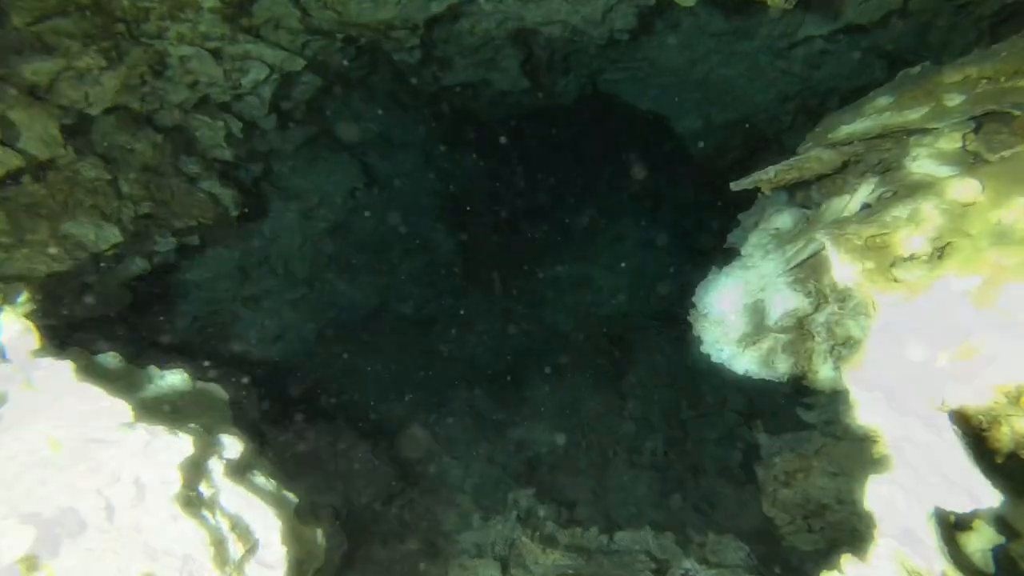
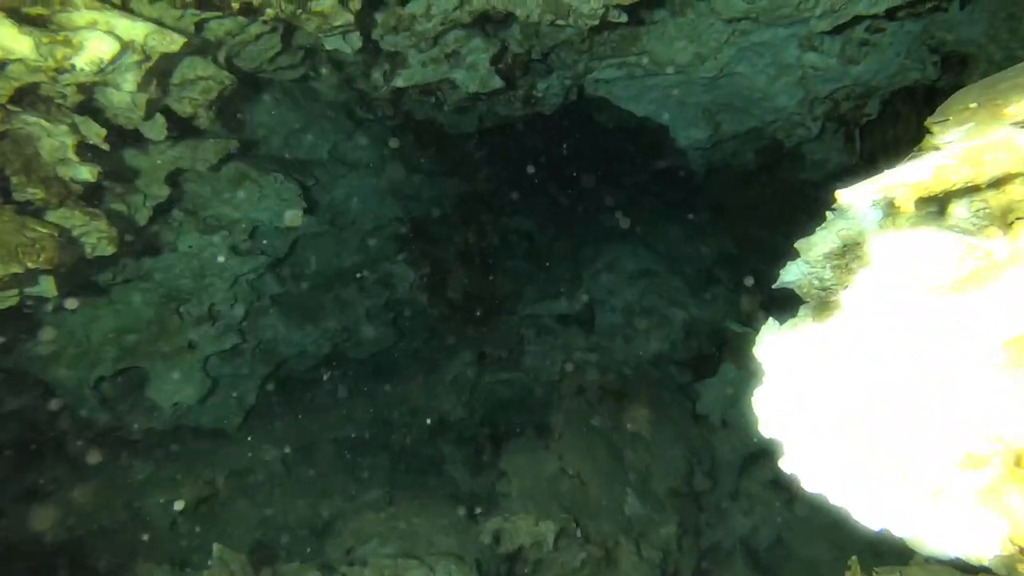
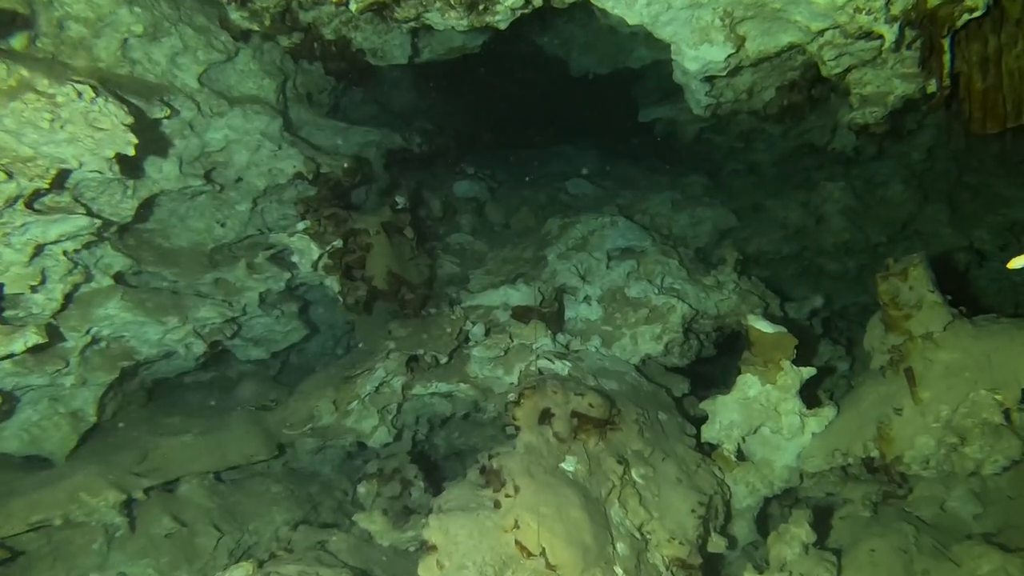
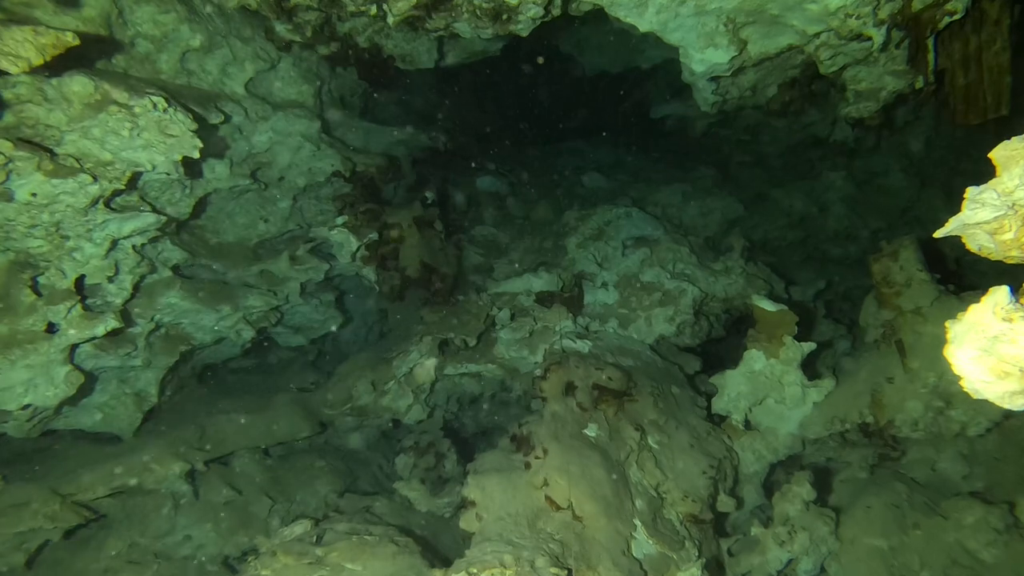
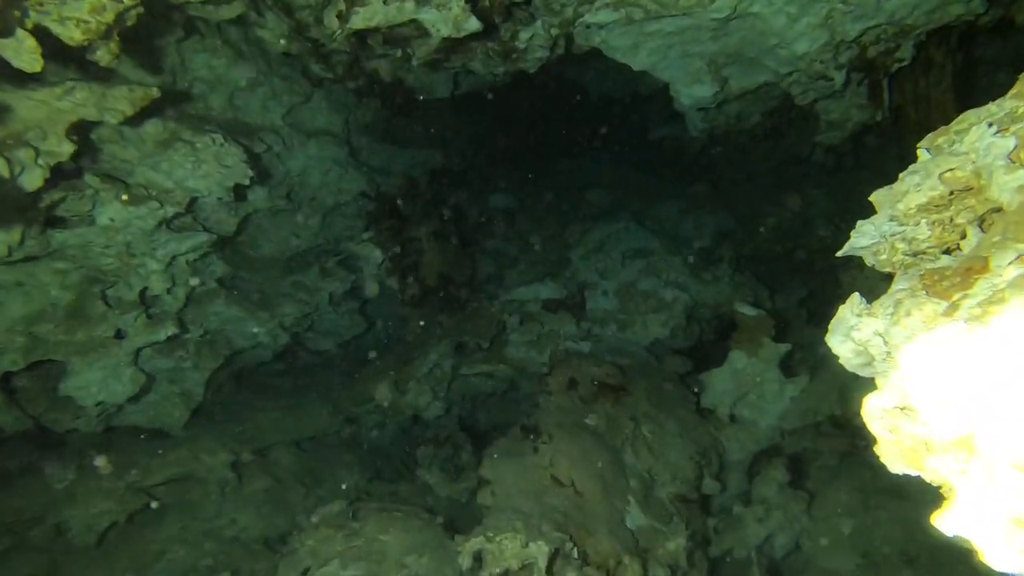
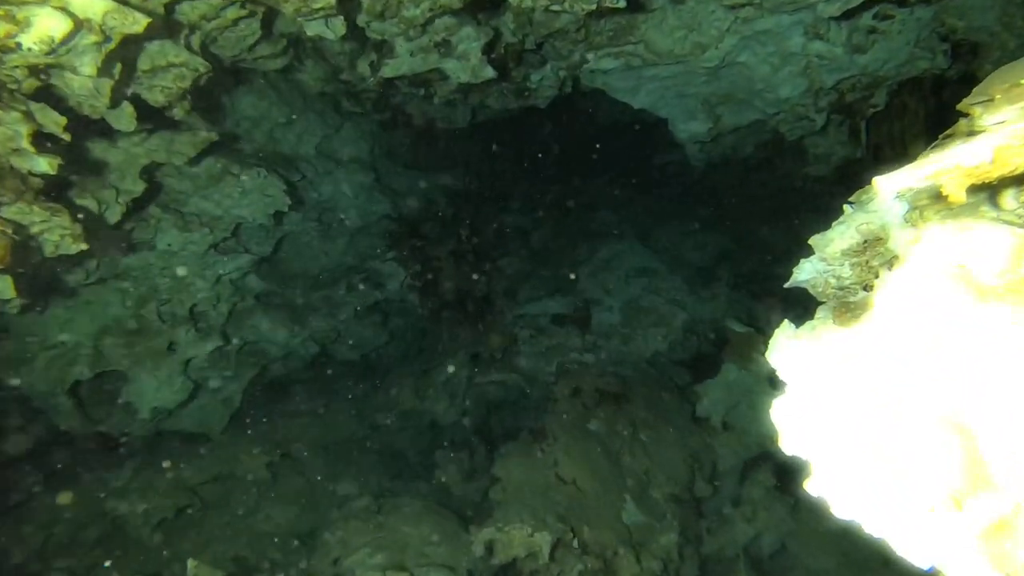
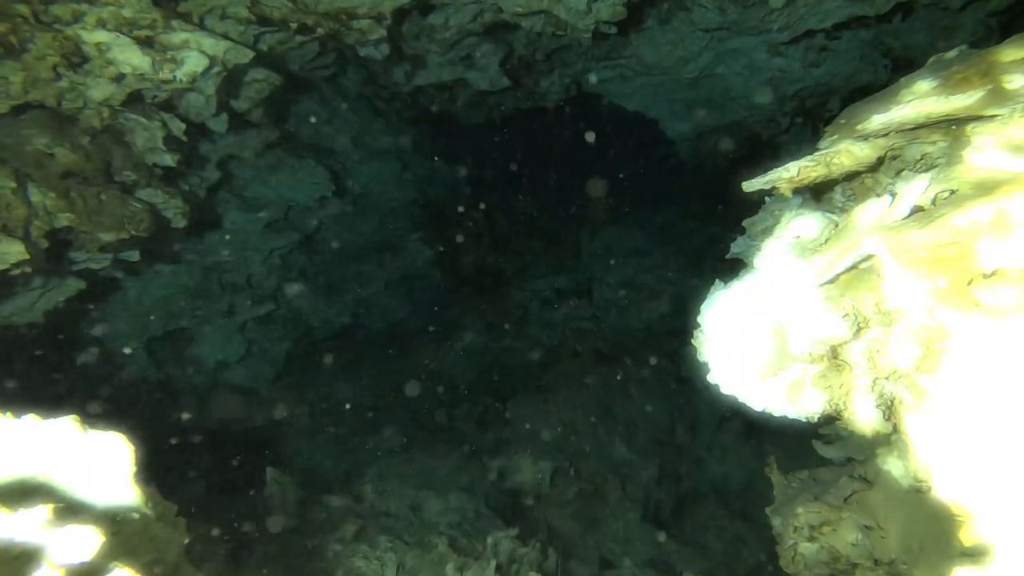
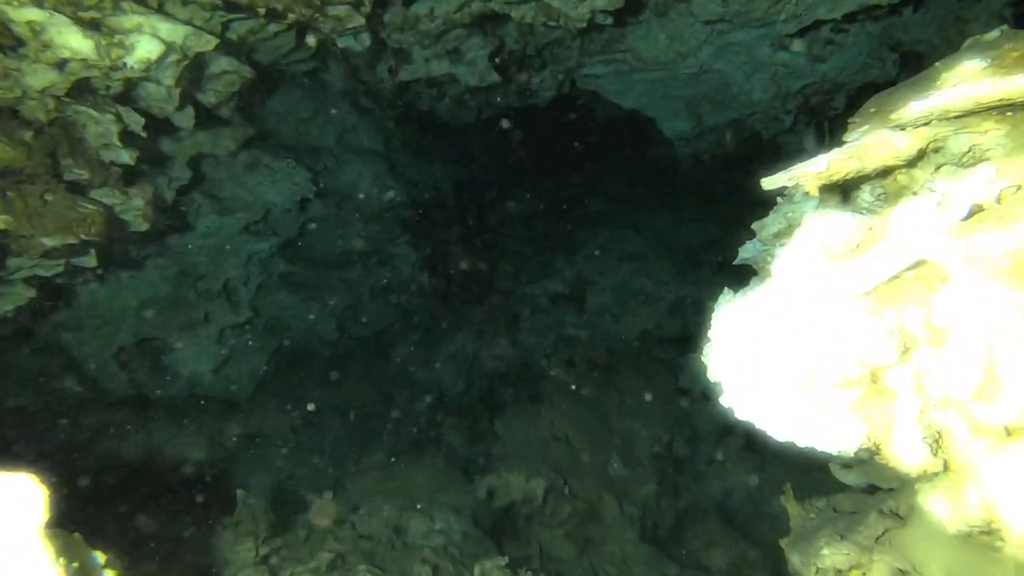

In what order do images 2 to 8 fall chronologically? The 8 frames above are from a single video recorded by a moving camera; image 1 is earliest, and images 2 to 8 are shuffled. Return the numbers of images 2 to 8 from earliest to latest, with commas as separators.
7, 8, 2, 6, 5, 4, 3
